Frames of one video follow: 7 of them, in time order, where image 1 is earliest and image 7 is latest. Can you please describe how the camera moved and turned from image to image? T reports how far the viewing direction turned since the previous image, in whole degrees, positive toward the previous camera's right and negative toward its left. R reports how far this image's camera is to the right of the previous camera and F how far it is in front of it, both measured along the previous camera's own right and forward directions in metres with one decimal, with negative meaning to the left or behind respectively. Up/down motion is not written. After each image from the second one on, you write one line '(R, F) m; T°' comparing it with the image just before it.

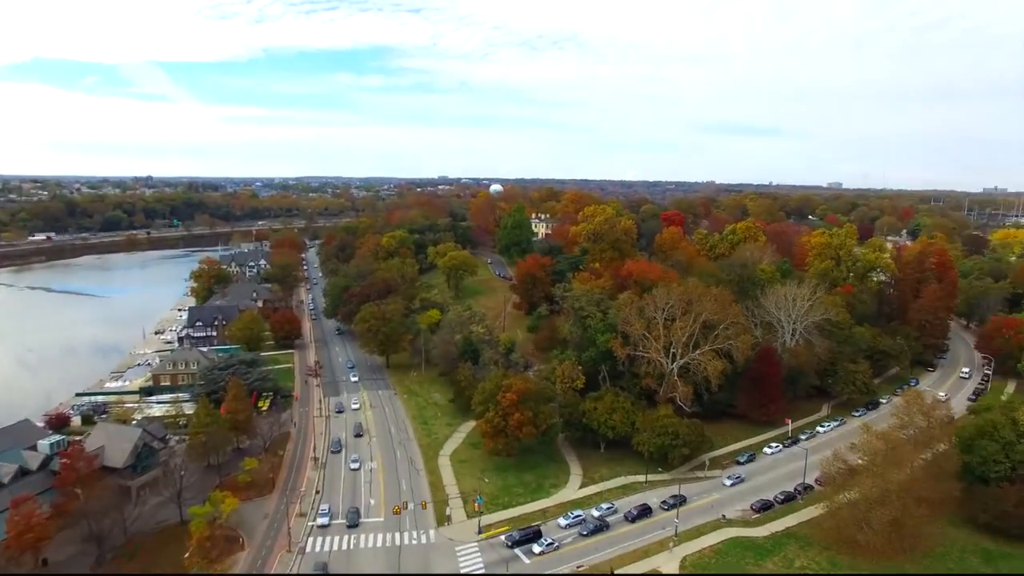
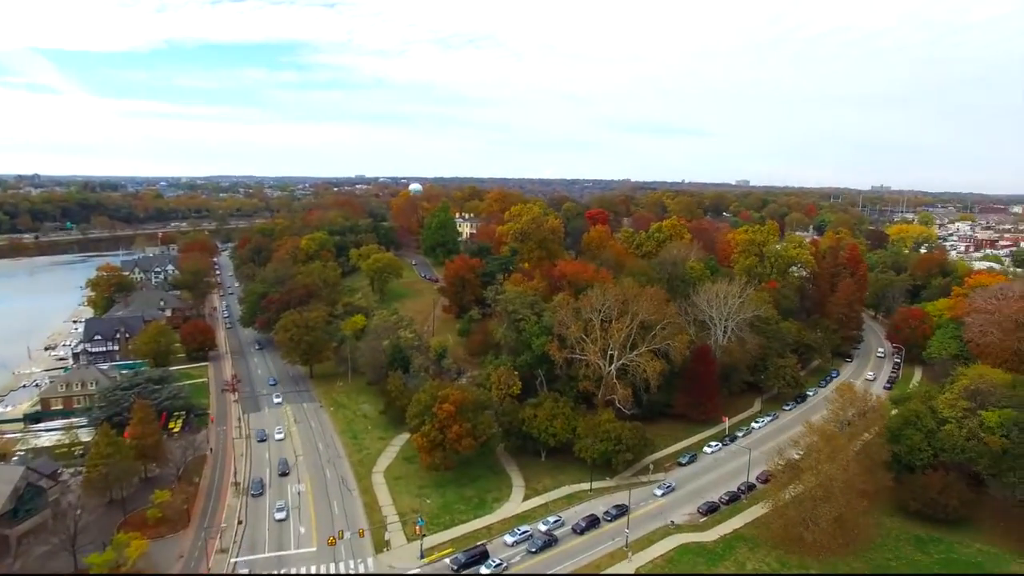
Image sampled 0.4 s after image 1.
(-0.4, +0.9) m; +7°
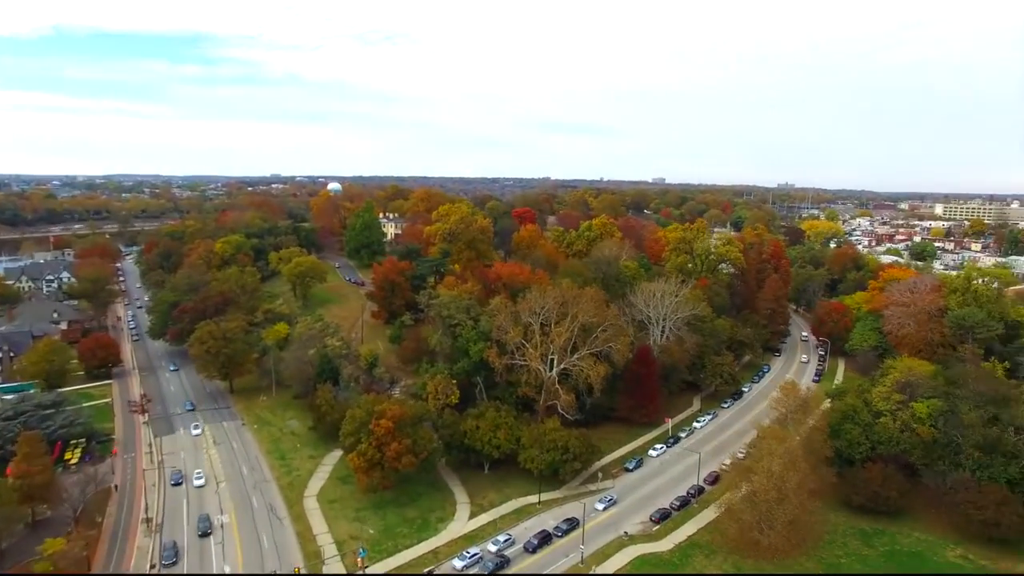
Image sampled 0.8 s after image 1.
(-0.4, +0.9) m; +7°
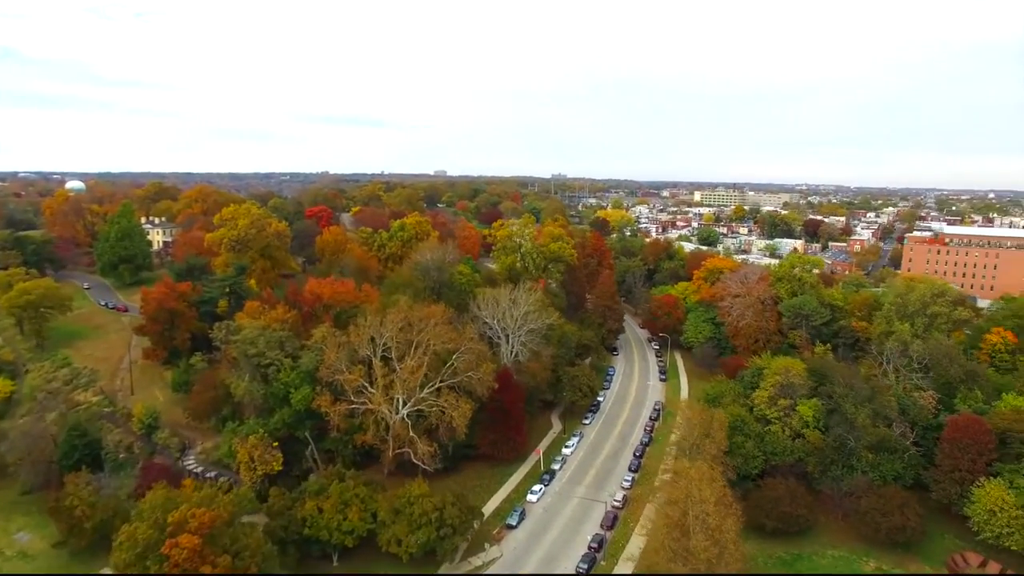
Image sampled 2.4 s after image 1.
(-1.1, +4.1) m; +18°
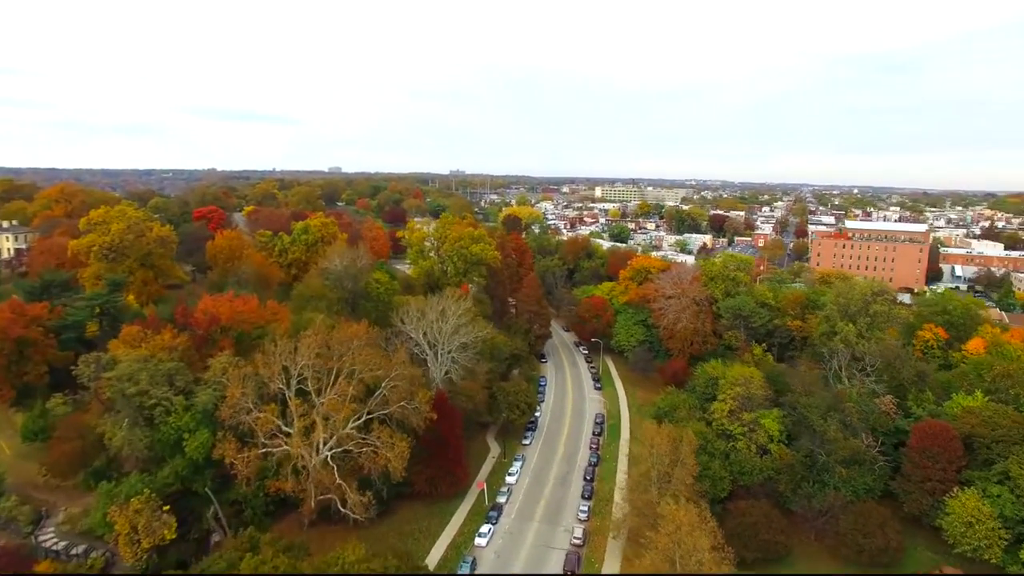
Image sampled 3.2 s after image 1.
(-0.8, +2.2) m; +8°
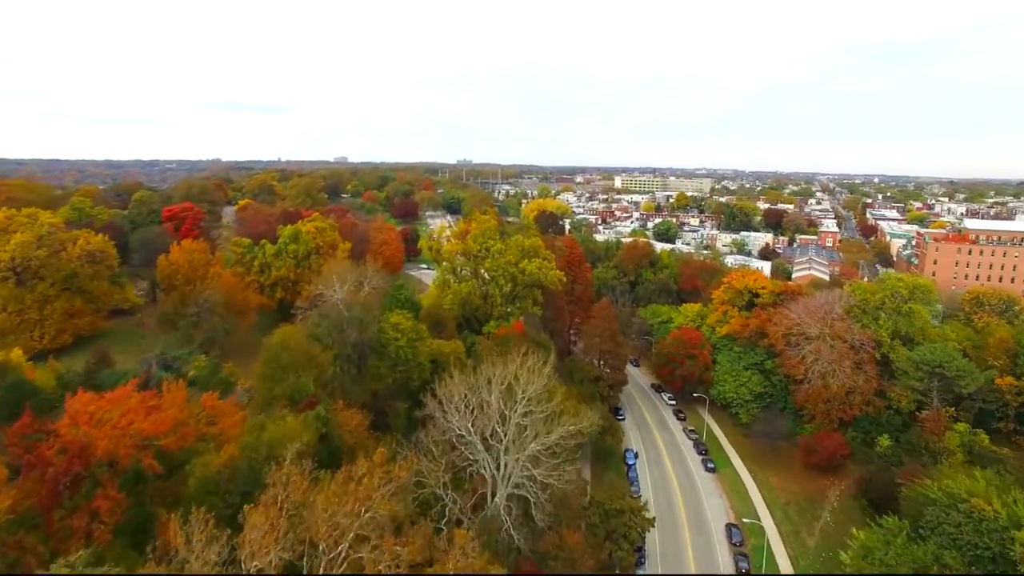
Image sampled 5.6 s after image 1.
(-1.8, +7.9) m; -1°
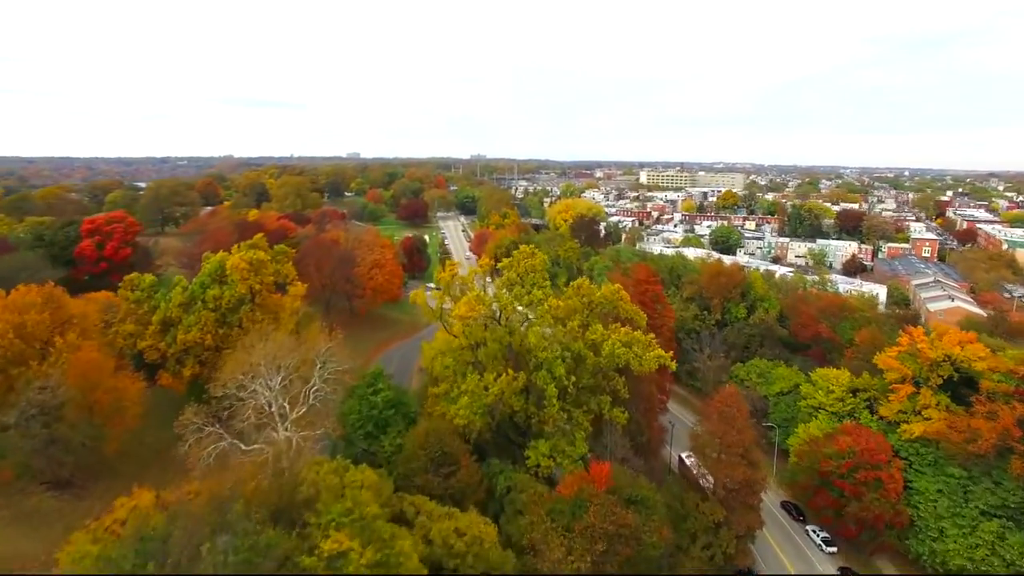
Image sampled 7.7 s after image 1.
(-0.9, +9.1) m; -1°
